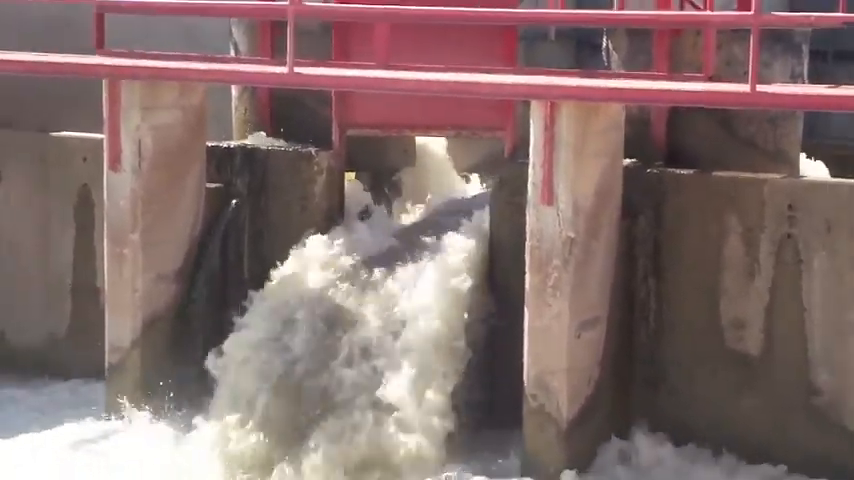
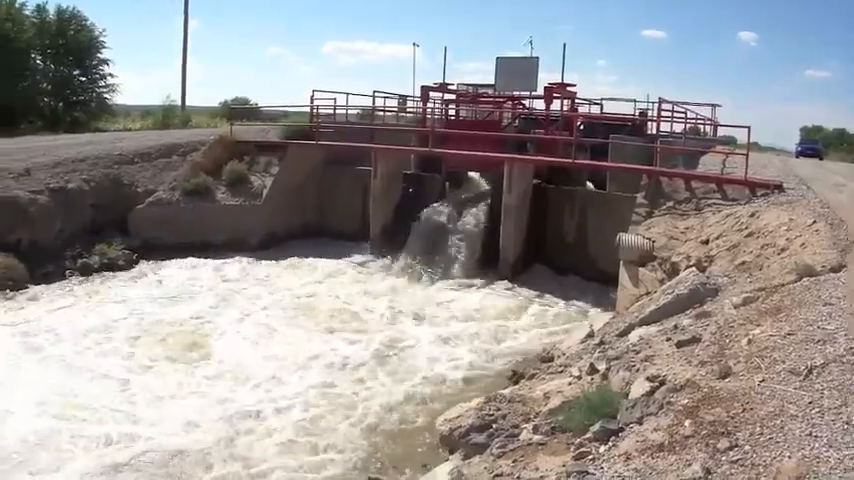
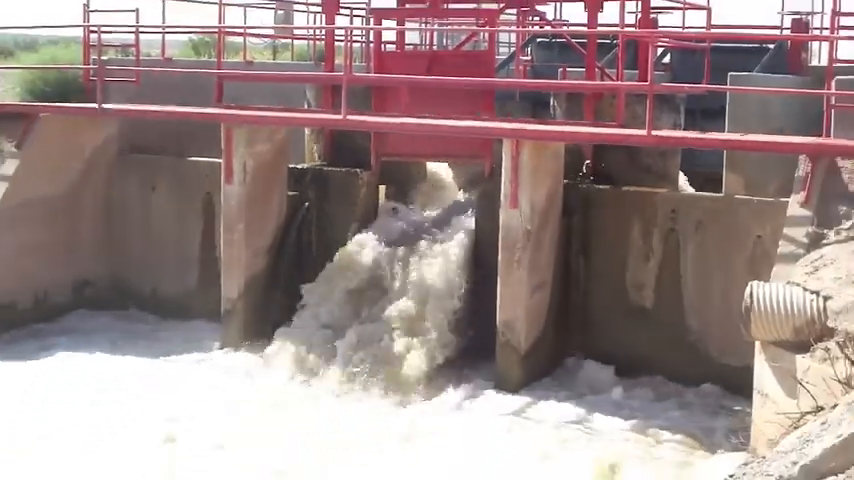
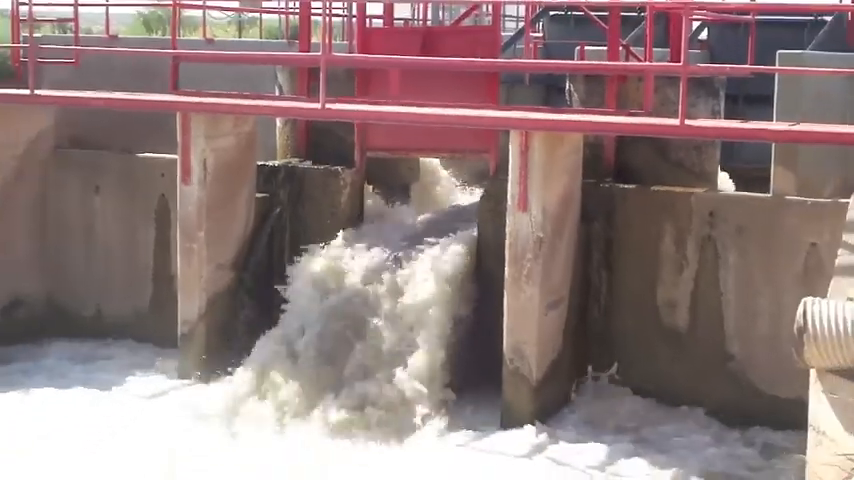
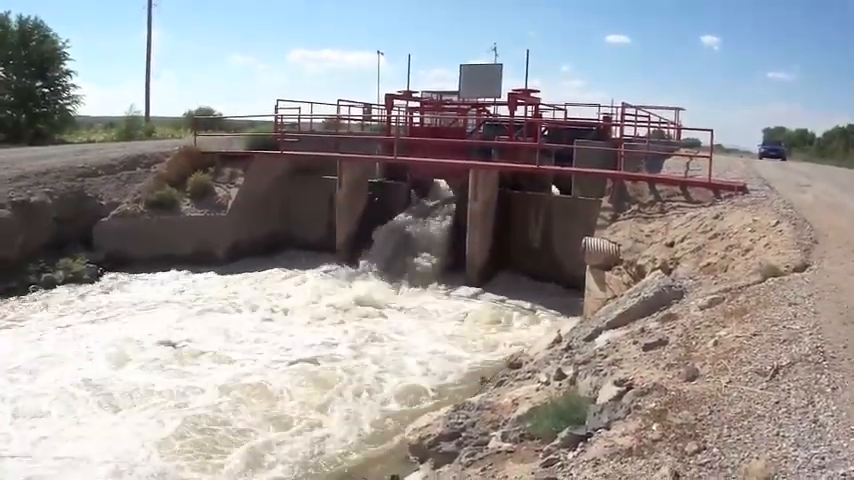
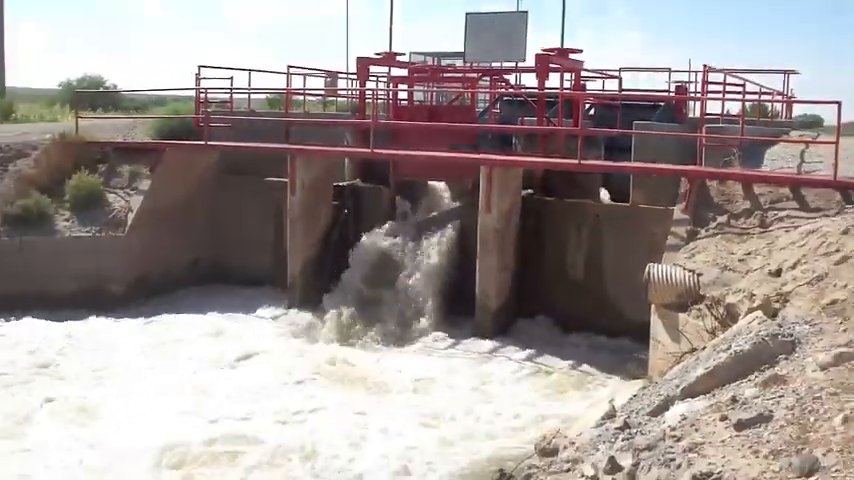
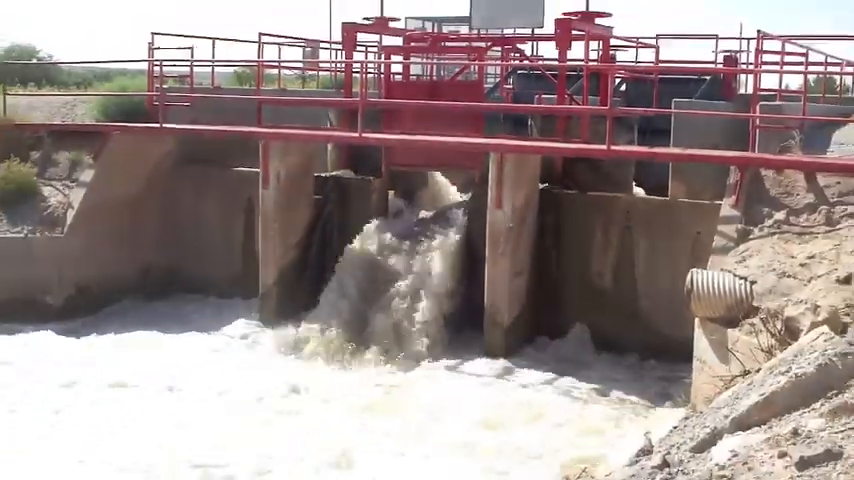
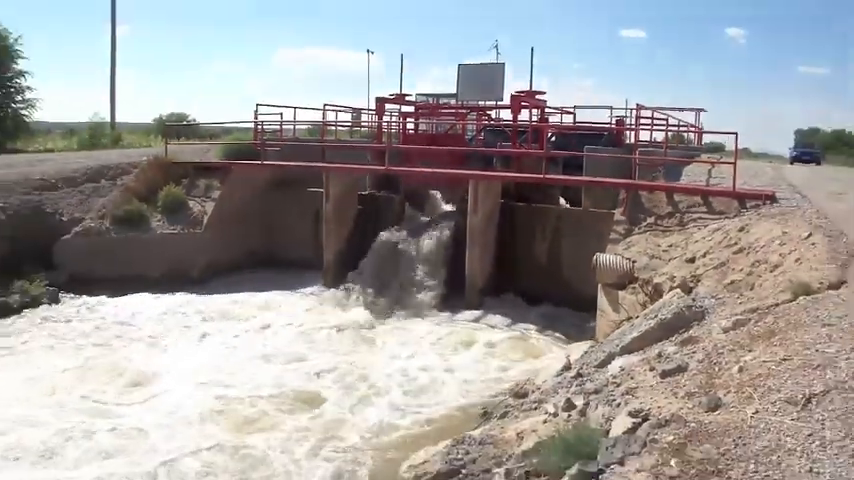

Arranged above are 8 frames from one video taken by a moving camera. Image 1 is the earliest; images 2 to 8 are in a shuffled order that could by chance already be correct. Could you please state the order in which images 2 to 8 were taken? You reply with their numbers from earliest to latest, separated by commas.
4, 3, 7, 6, 8, 5, 2
